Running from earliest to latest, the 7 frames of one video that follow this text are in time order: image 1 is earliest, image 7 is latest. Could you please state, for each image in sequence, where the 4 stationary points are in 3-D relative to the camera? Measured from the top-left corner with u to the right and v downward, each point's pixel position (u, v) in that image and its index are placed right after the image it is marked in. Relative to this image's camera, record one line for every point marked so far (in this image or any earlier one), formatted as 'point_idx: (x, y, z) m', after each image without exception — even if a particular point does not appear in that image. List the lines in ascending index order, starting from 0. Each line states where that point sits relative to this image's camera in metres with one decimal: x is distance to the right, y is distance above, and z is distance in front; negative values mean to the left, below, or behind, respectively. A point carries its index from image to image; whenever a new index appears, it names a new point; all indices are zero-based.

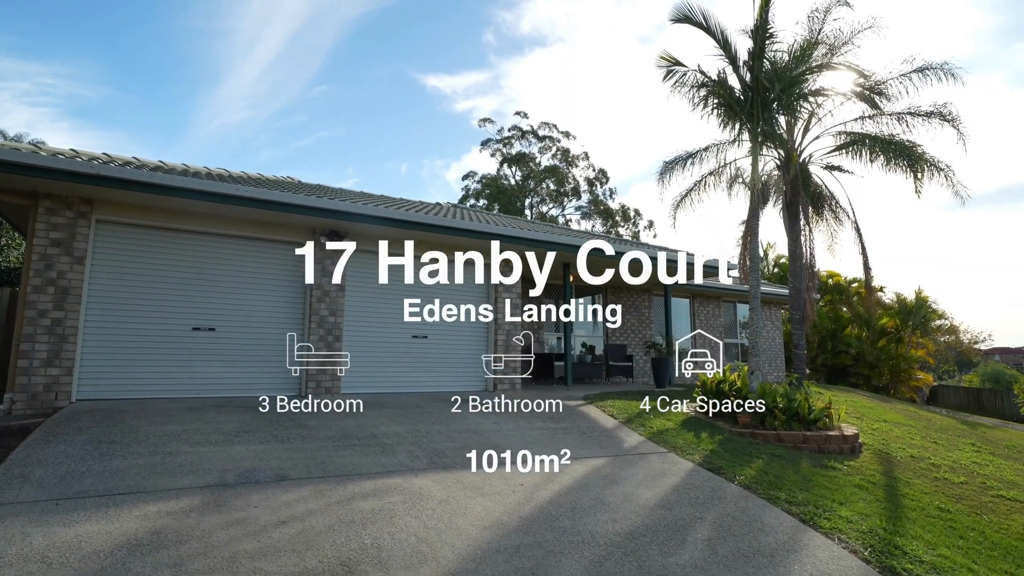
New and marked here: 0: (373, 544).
0: (-0.9, -1.7, +3.7) m
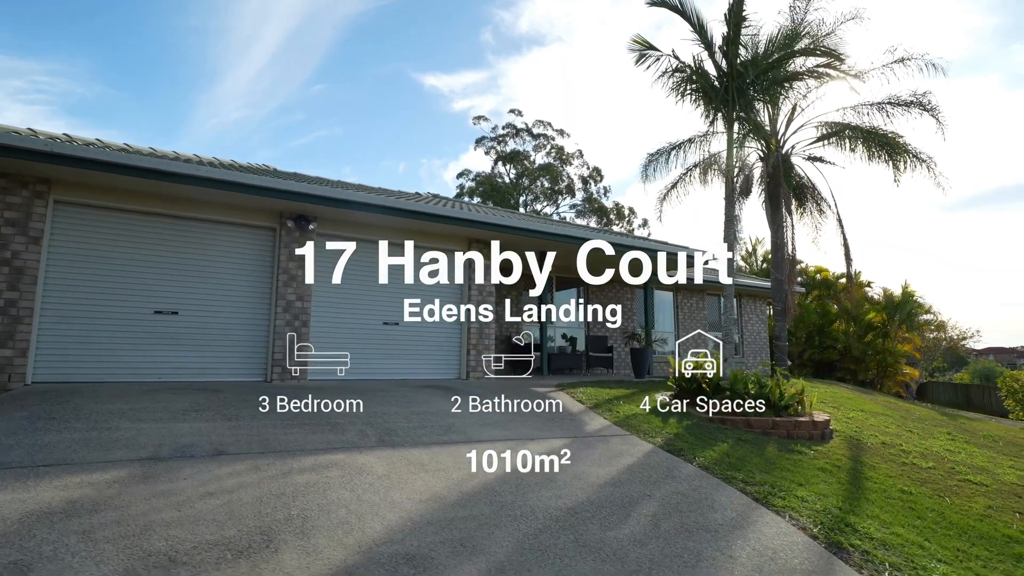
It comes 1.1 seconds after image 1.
0: (-1.4, -1.5, +3.6) m
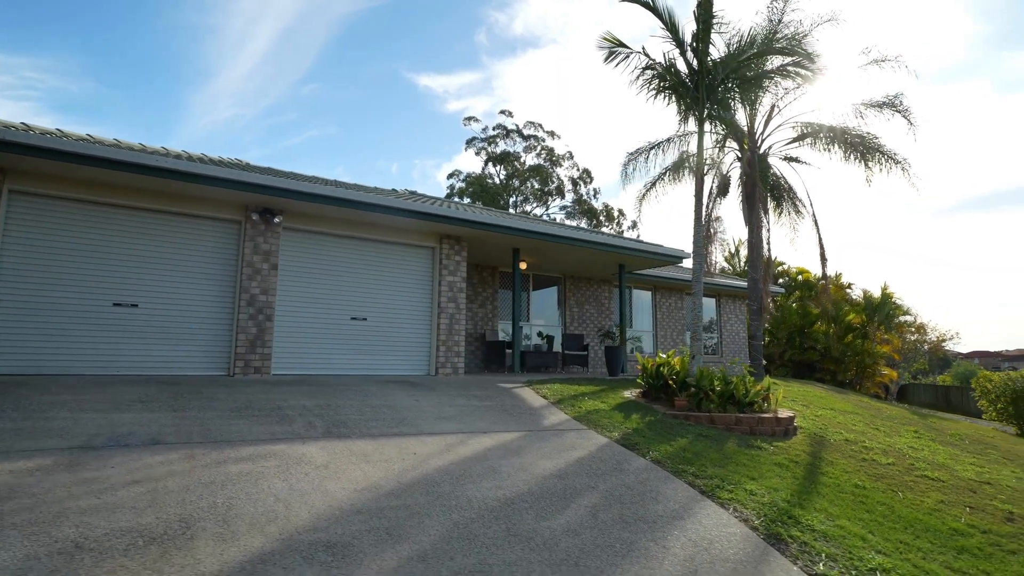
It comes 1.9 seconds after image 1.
0: (-1.9, -1.4, +3.6) m
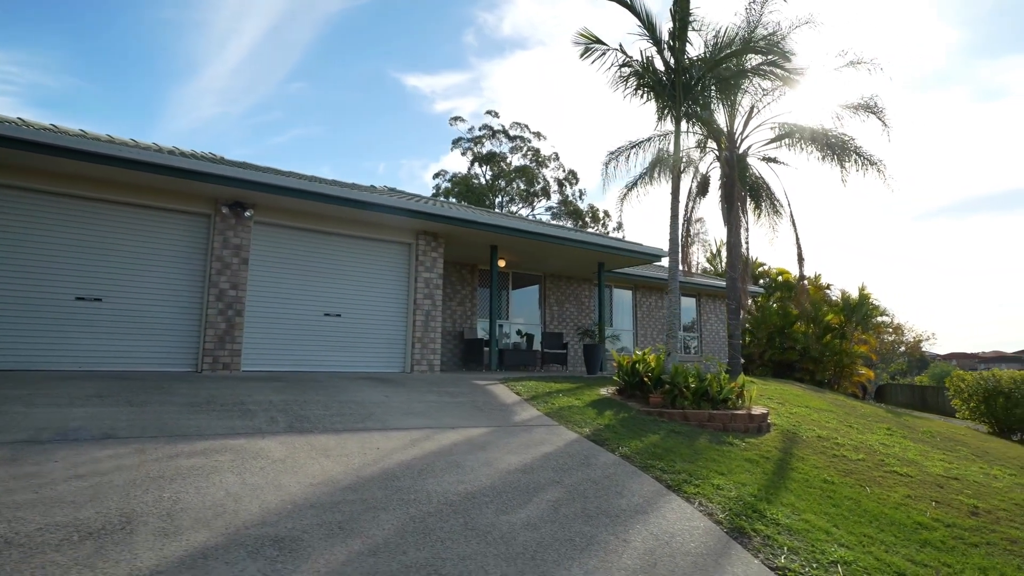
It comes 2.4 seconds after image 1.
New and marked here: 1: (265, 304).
0: (-2.1, -1.3, +3.4) m
1: (-3.9, -0.3, +8.7) m
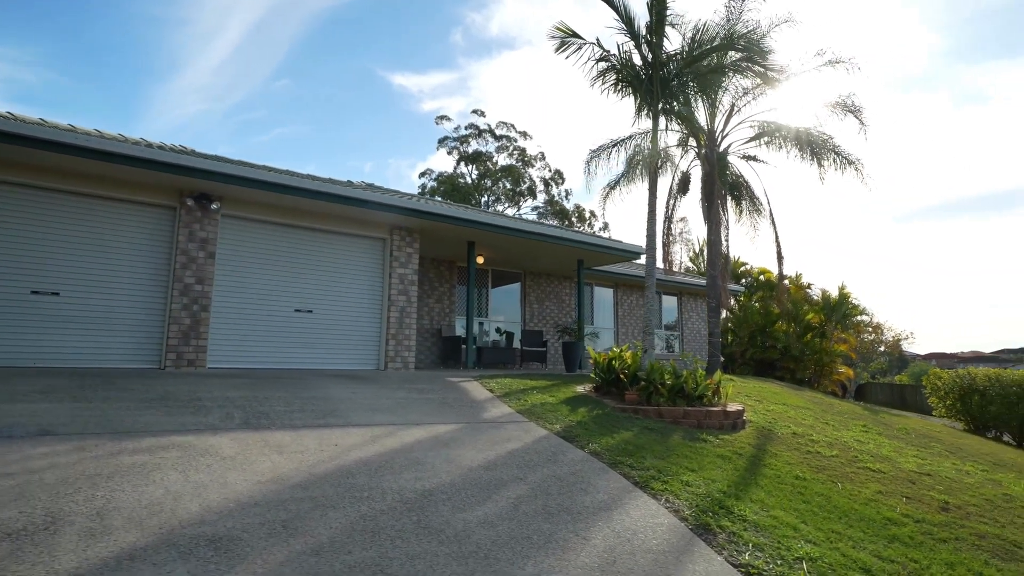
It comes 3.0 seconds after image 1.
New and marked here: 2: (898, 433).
0: (-2.4, -1.2, +3.3) m
1: (-4.3, -0.2, +8.5) m
2: (+7.2, -2.7, +10.3) m
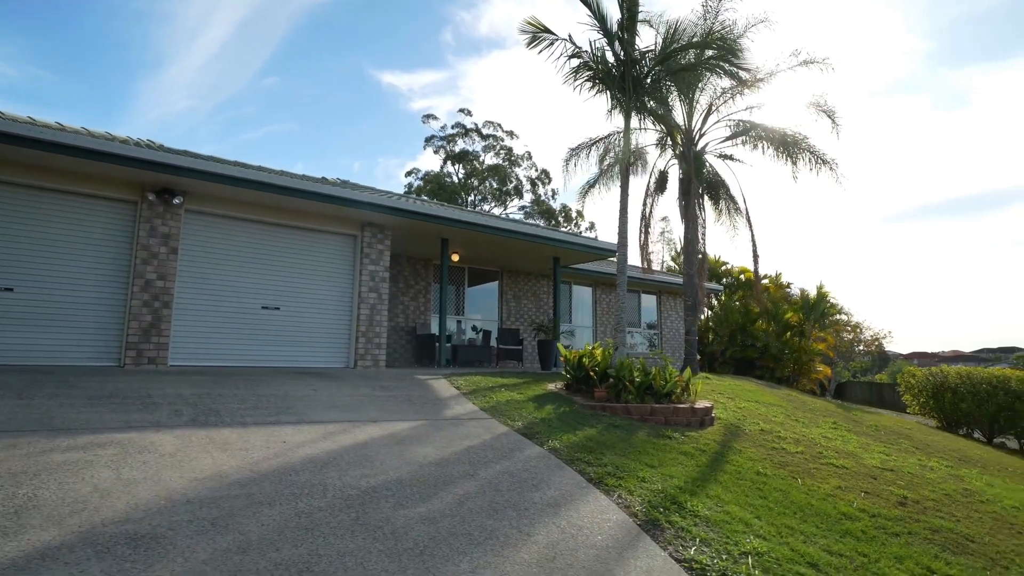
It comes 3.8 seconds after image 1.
0: (-2.8, -1.2, +3.2) m
1: (-4.8, -0.1, +8.3) m
2: (+6.7, -2.7, +10.4) m
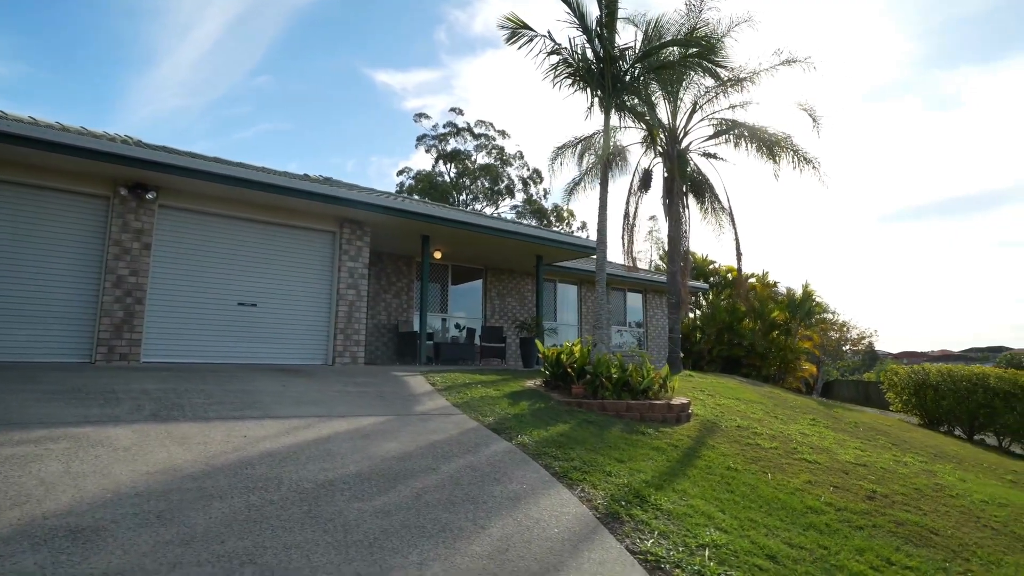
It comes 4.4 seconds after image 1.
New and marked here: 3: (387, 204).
0: (-3.1, -1.1, +3.1) m
1: (-5.1, -0.1, +8.2) m
2: (+6.3, -2.6, +10.4) m
3: (-2.2, +1.4, +9.4) m
